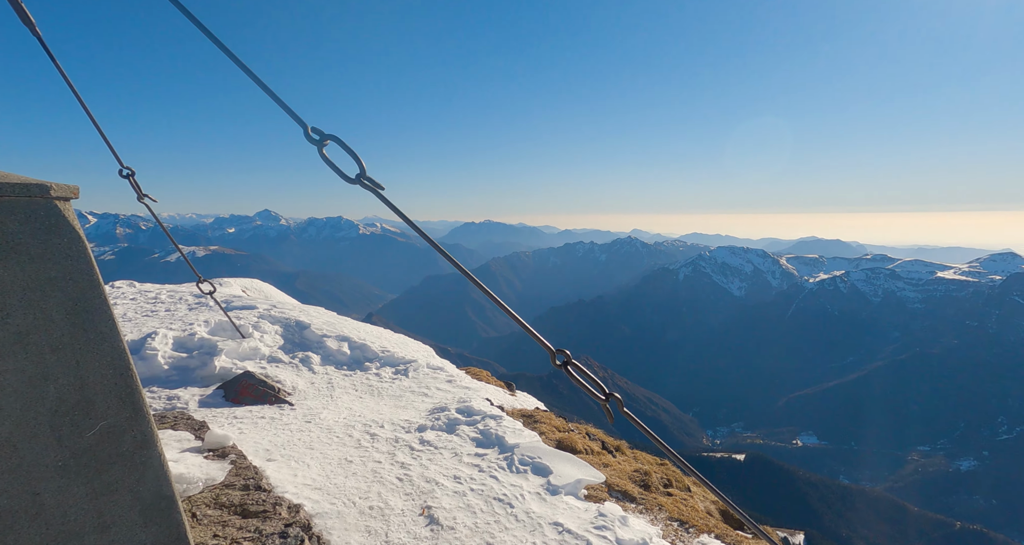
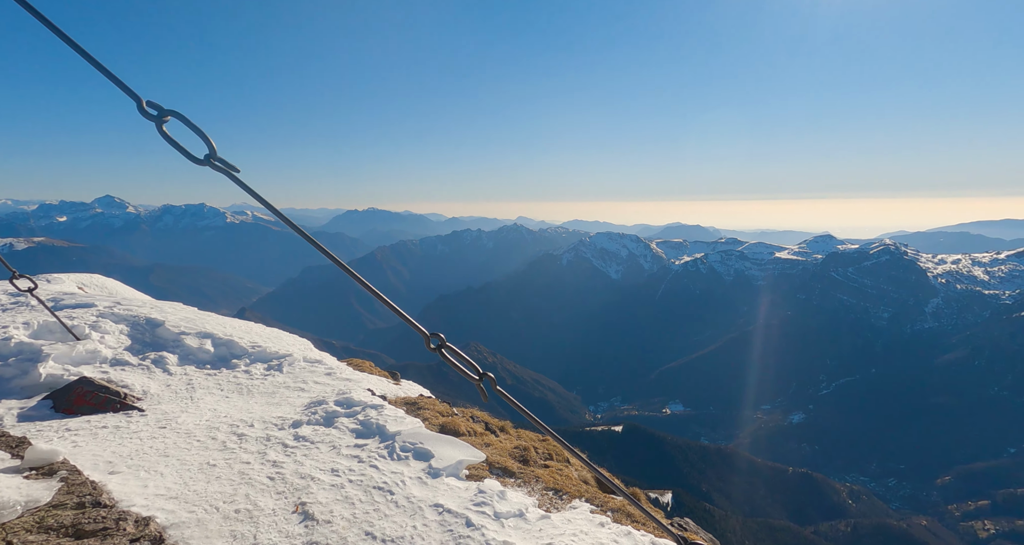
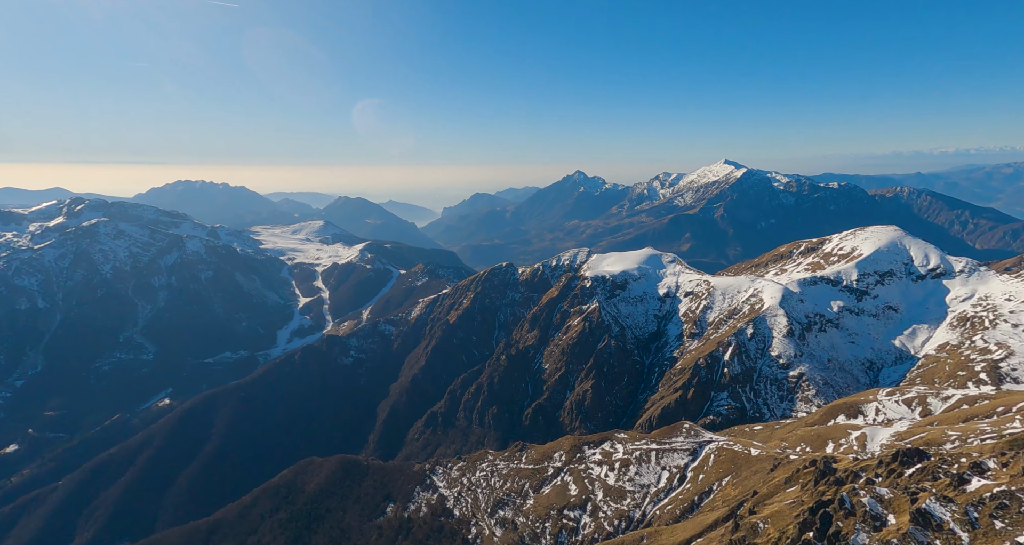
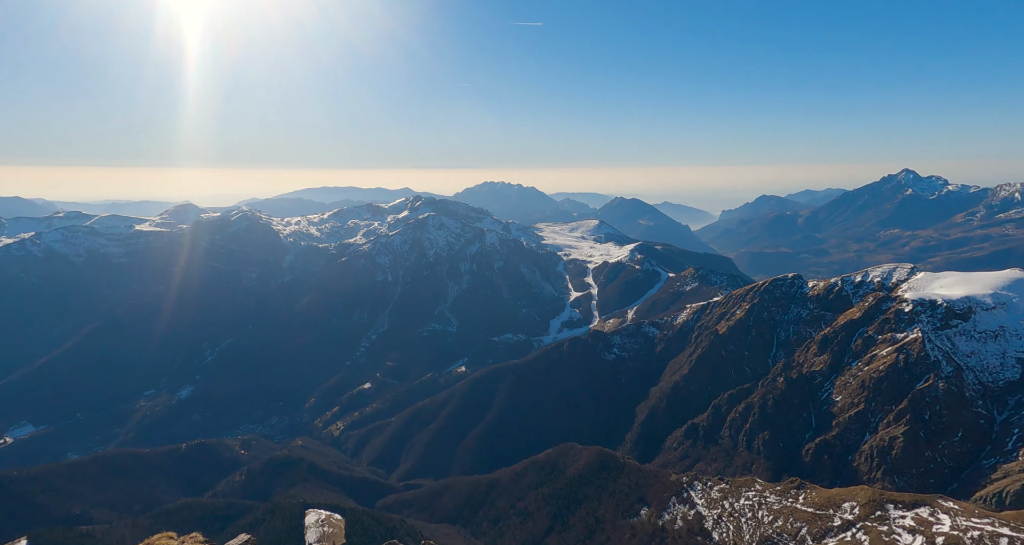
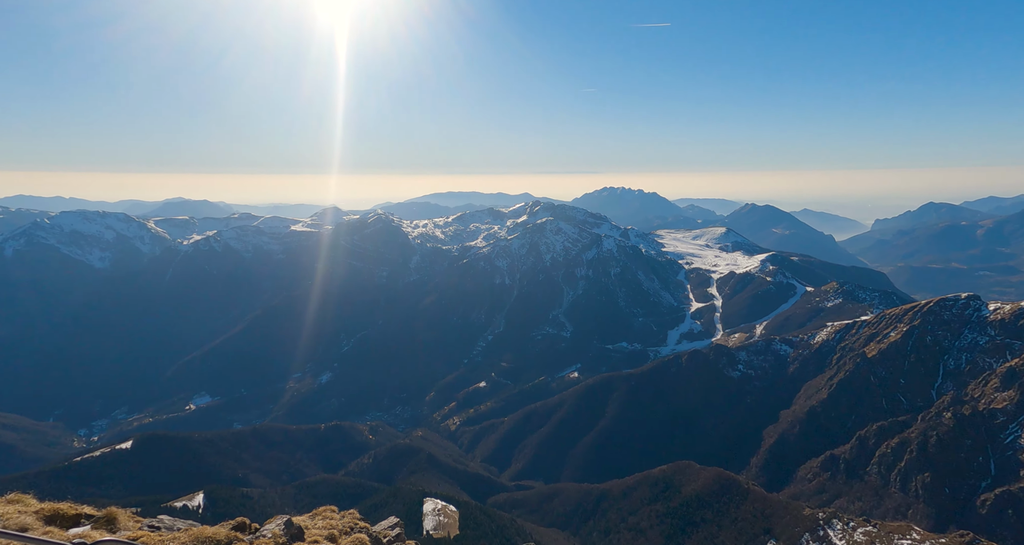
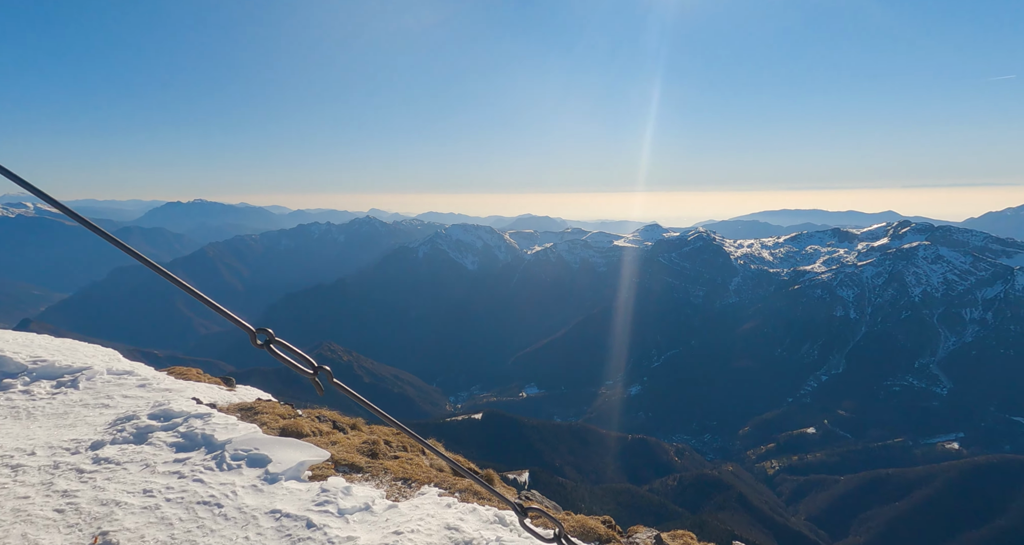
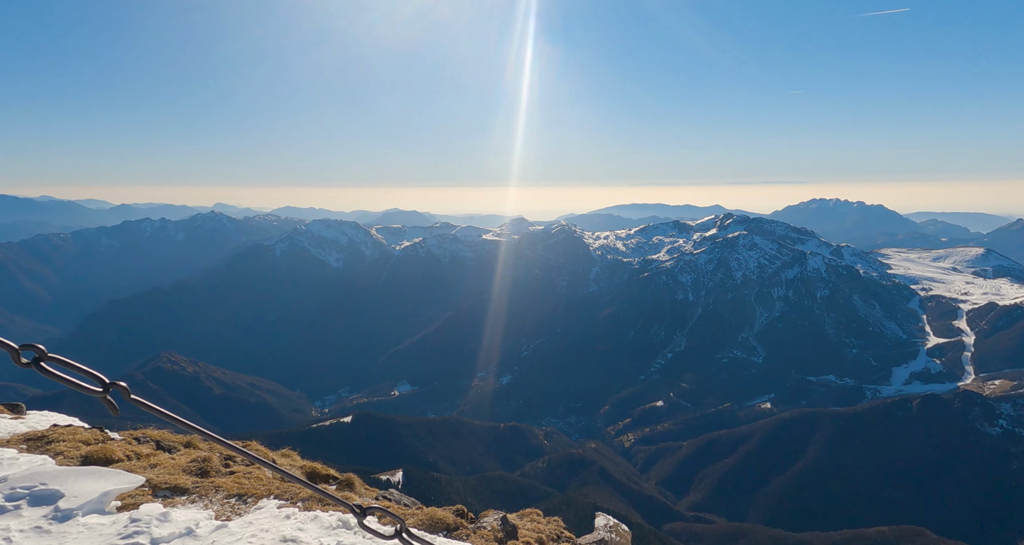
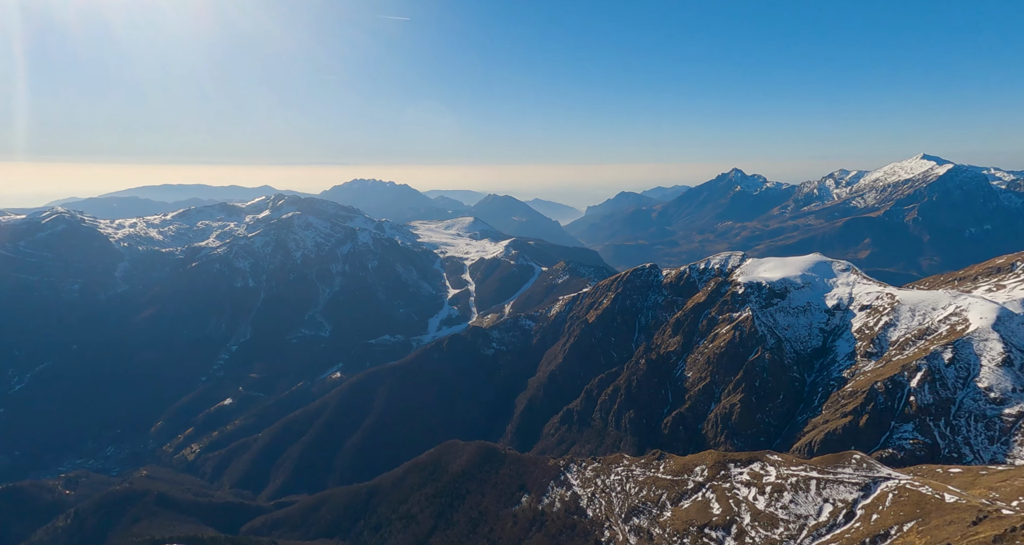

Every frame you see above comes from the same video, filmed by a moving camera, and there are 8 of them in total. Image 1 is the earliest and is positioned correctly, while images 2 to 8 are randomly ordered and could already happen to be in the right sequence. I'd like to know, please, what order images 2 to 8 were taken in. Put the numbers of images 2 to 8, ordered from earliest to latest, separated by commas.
2, 6, 7, 5, 4, 8, 3
